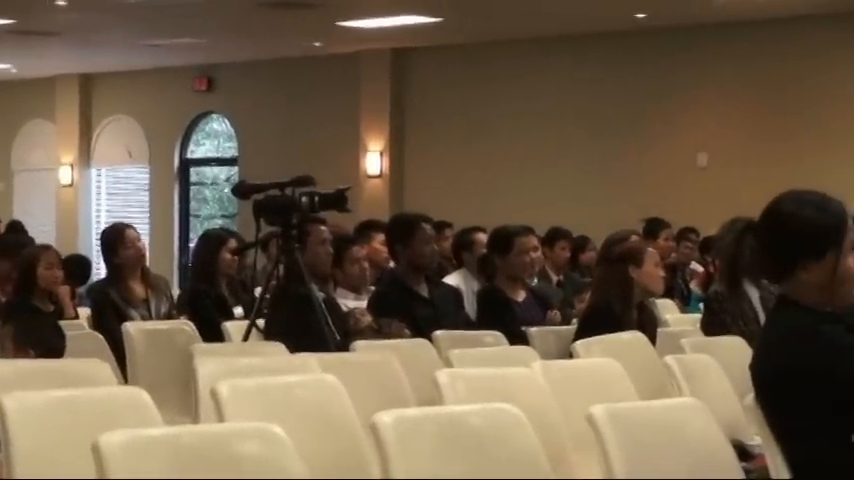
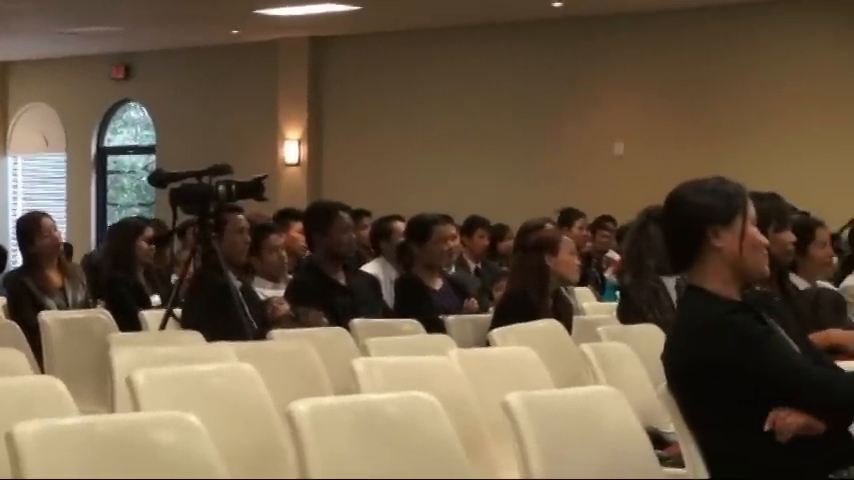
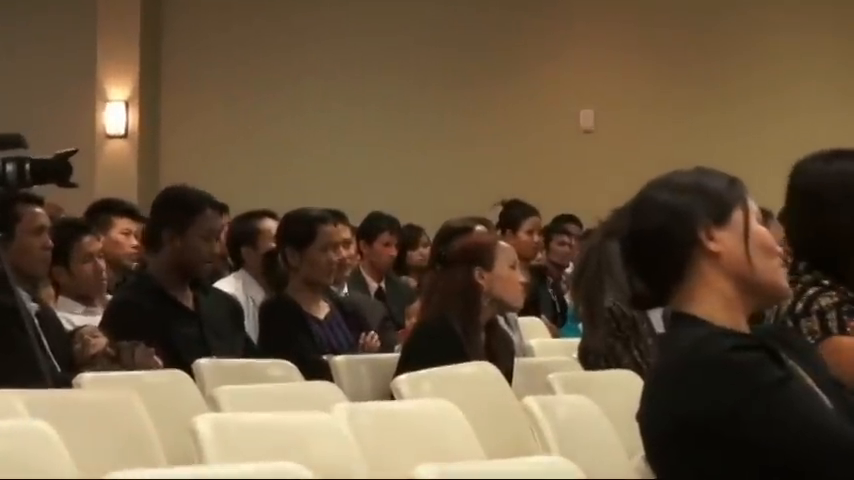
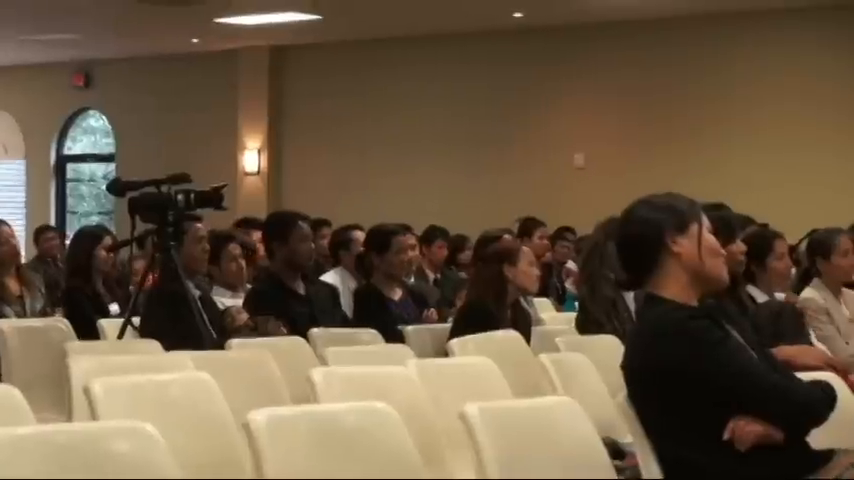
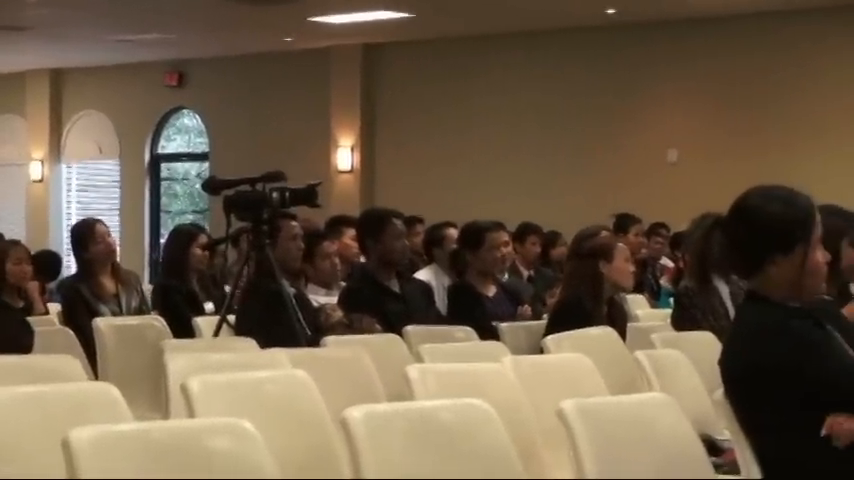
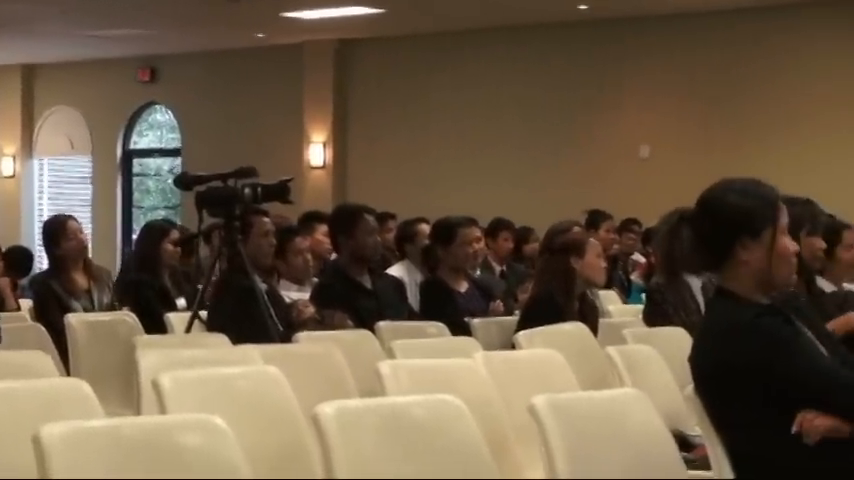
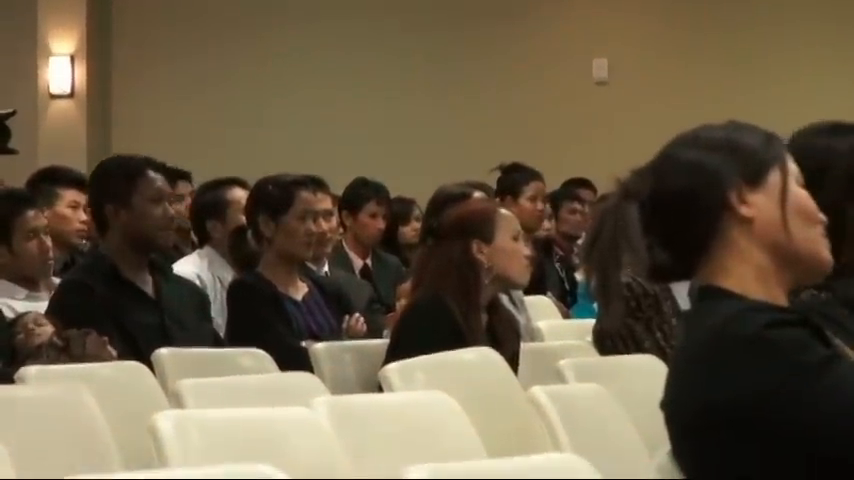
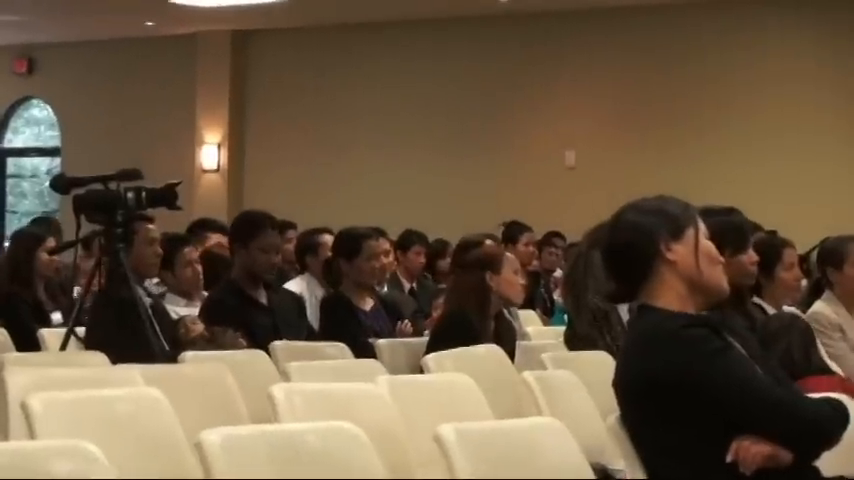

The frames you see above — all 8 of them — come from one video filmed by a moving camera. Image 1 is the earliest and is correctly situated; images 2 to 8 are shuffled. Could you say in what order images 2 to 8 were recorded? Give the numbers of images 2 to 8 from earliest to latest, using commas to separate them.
5, 6, 2, 4, 8, 3, 7
